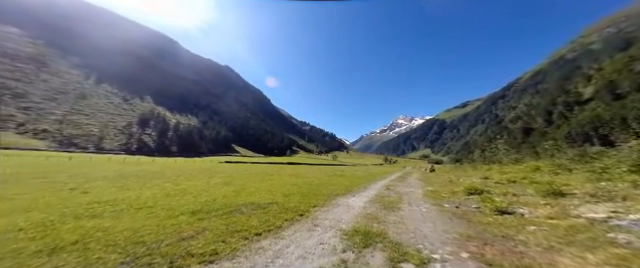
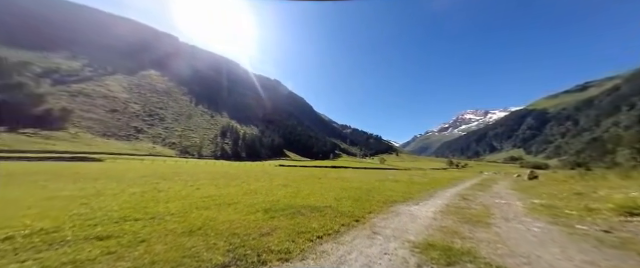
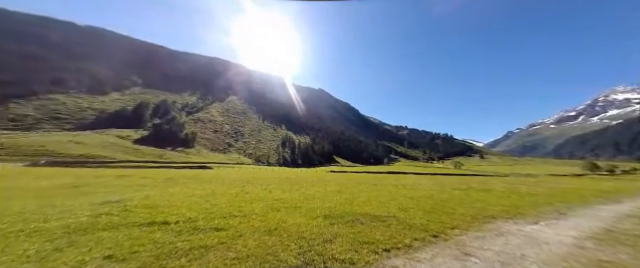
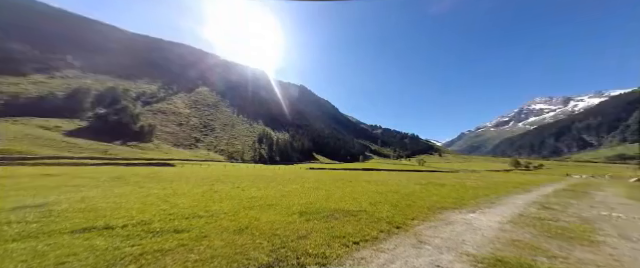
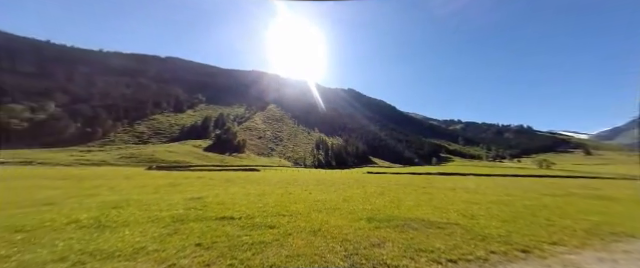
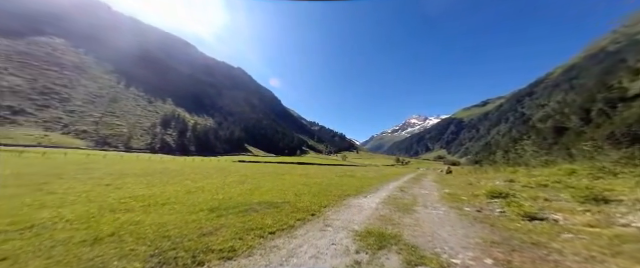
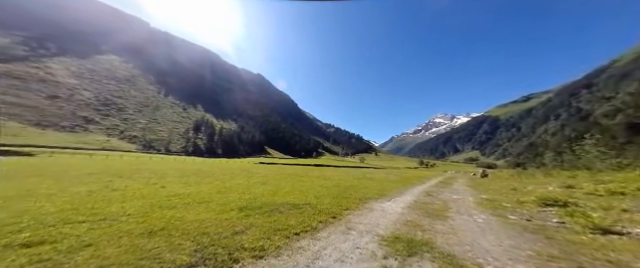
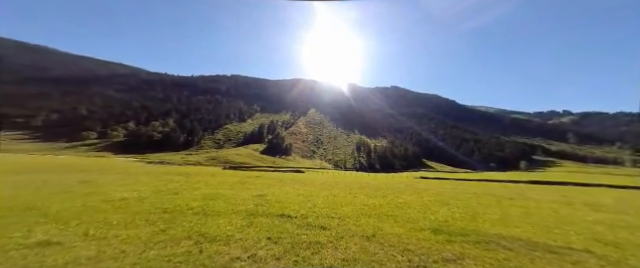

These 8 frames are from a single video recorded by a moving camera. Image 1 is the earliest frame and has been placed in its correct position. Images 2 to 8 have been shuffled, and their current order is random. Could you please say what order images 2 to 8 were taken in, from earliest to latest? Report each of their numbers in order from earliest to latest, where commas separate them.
6, 7, 2, 4, 3, 5, 8
